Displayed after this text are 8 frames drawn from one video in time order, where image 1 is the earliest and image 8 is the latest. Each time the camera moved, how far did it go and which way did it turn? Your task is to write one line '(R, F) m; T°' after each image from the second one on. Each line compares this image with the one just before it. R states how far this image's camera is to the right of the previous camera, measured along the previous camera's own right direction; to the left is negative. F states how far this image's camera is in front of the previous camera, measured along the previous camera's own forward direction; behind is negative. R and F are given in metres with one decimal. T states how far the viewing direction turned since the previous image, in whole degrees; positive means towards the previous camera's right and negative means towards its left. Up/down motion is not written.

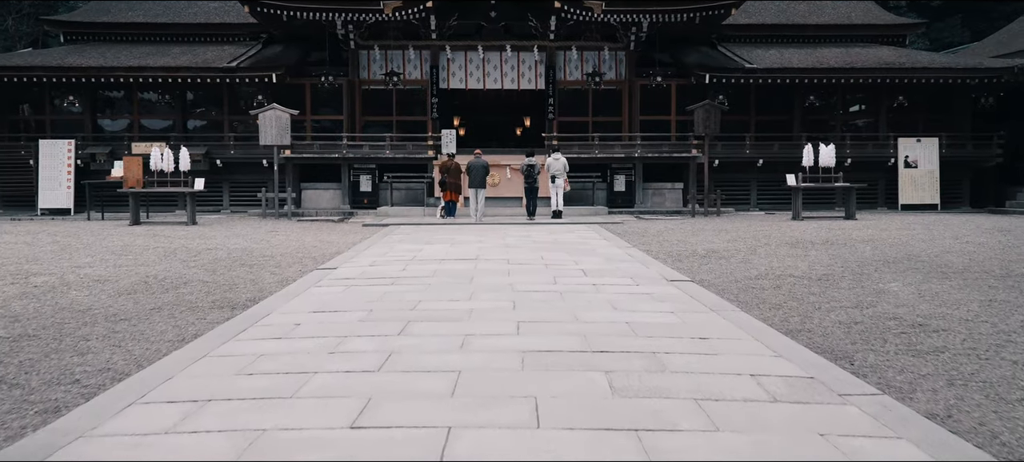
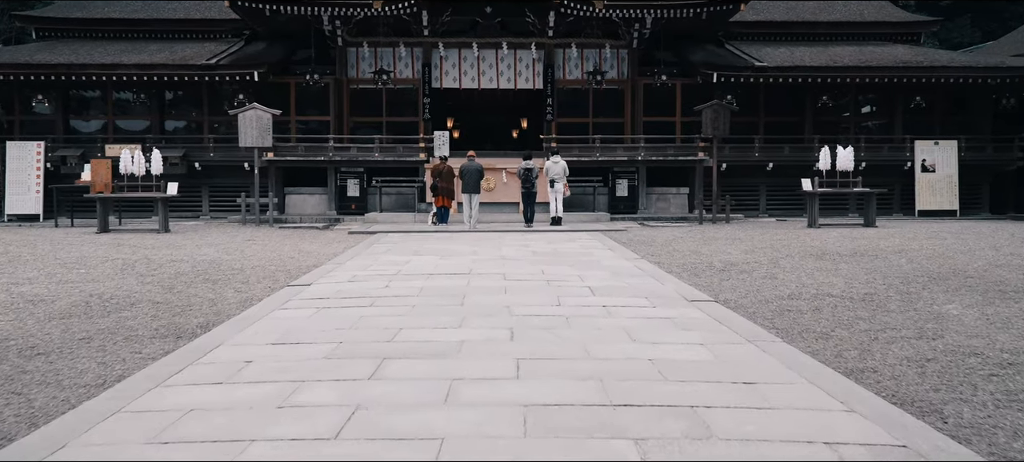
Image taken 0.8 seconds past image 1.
(0.0, +1.2) m; 0°
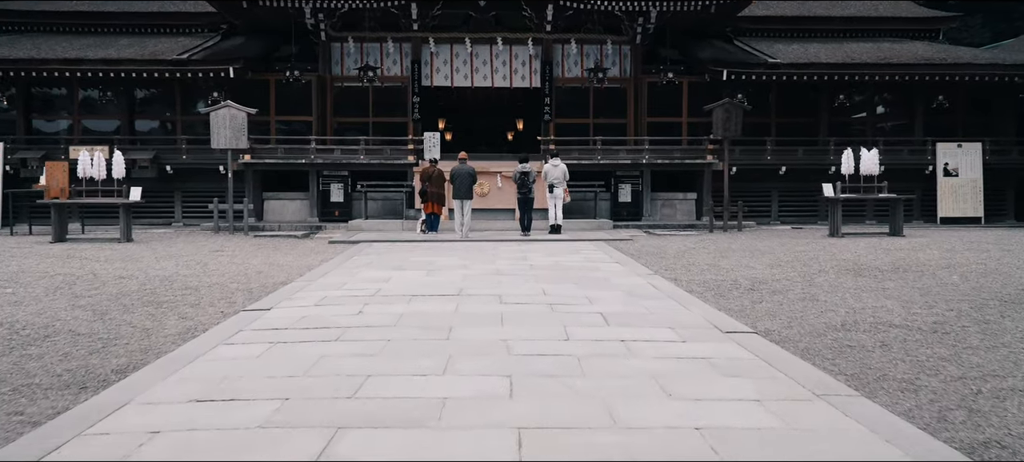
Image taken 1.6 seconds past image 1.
(0.0, +1.4) m; 0°
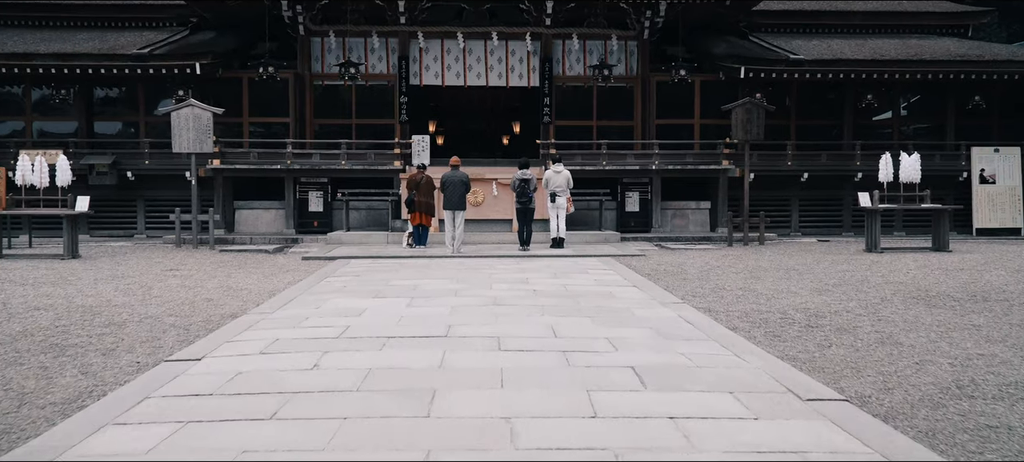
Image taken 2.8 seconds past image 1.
(-0.1, +1.8) m; 0°
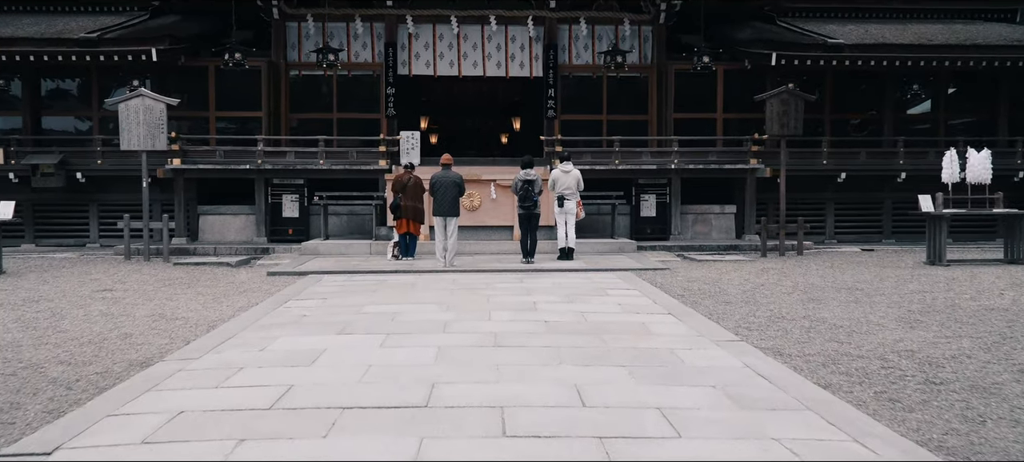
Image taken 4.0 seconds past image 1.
(-0.1, +2.0) m; 0°
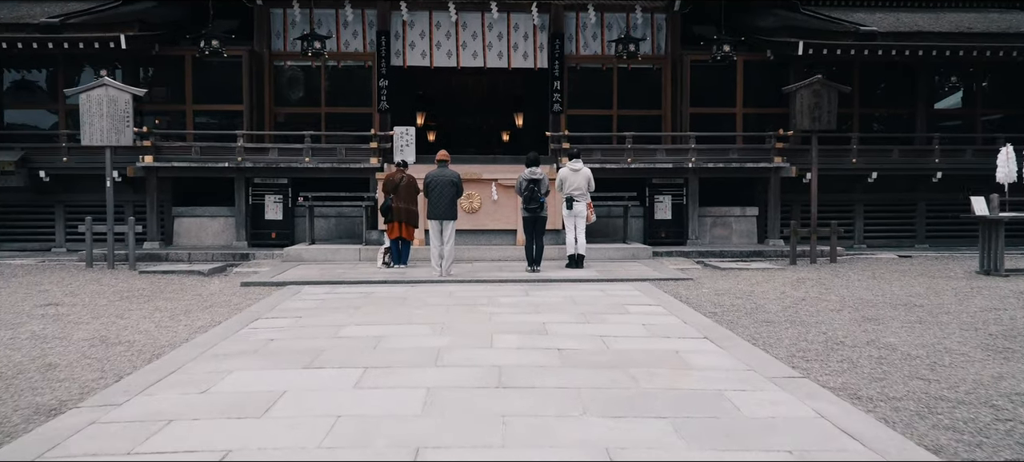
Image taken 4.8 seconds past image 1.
(0.0, +1.3) m; 0°
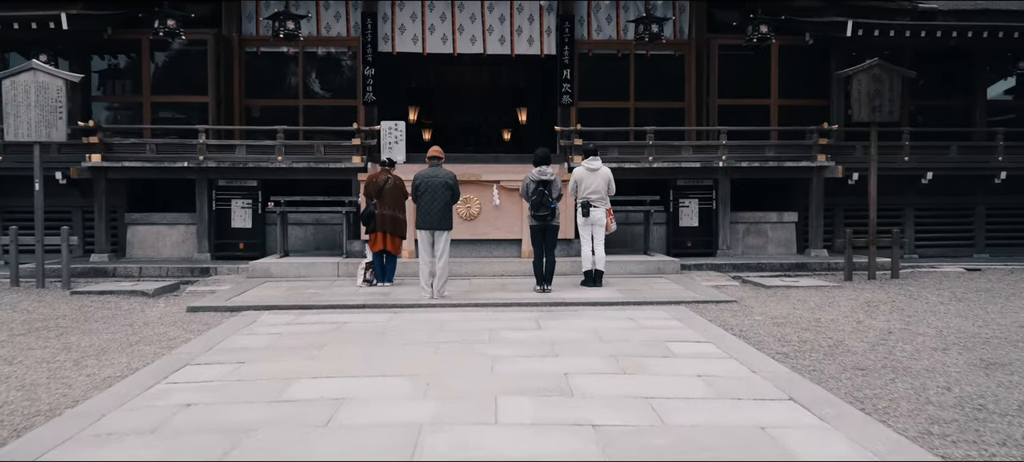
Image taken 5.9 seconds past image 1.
(-0.1, +1.9) m; 0°
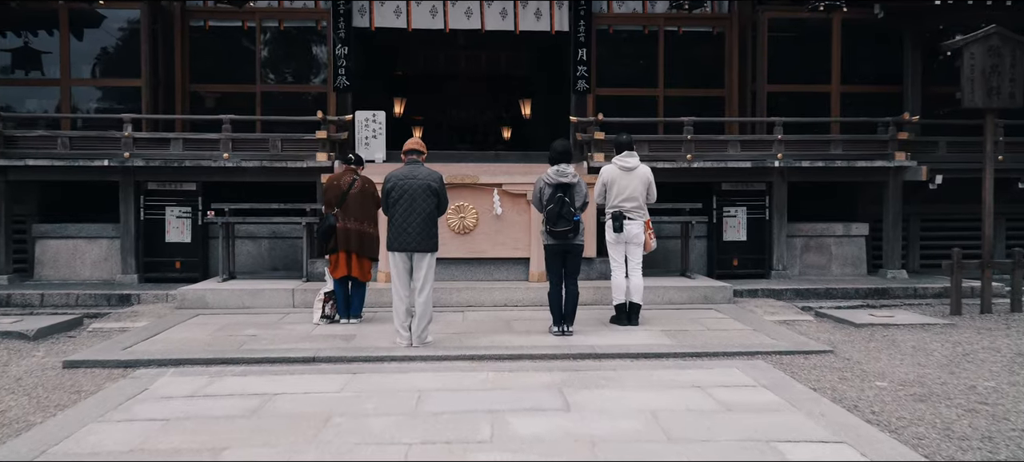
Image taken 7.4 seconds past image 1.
(-0.1, +2.5) m; 0°
